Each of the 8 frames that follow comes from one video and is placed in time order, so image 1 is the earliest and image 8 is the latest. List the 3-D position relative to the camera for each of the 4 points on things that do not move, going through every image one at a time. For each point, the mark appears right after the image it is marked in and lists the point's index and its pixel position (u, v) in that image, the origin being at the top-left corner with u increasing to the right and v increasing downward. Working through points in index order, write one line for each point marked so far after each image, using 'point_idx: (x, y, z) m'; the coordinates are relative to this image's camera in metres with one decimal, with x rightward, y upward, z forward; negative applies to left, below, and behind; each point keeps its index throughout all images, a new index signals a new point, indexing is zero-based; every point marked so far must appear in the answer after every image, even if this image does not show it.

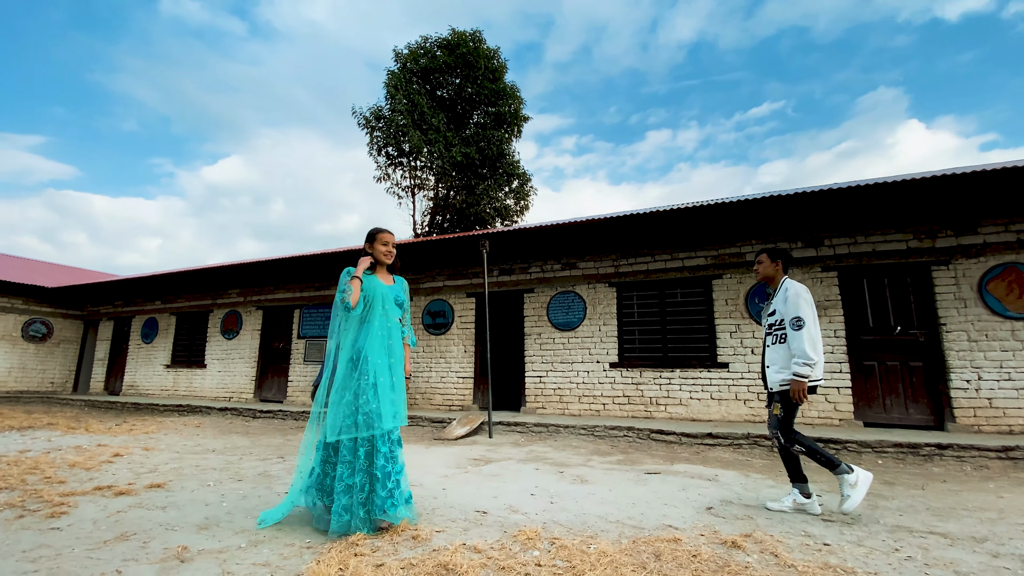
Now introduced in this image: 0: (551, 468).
0: (+0.3, -1.6, +4.4) m
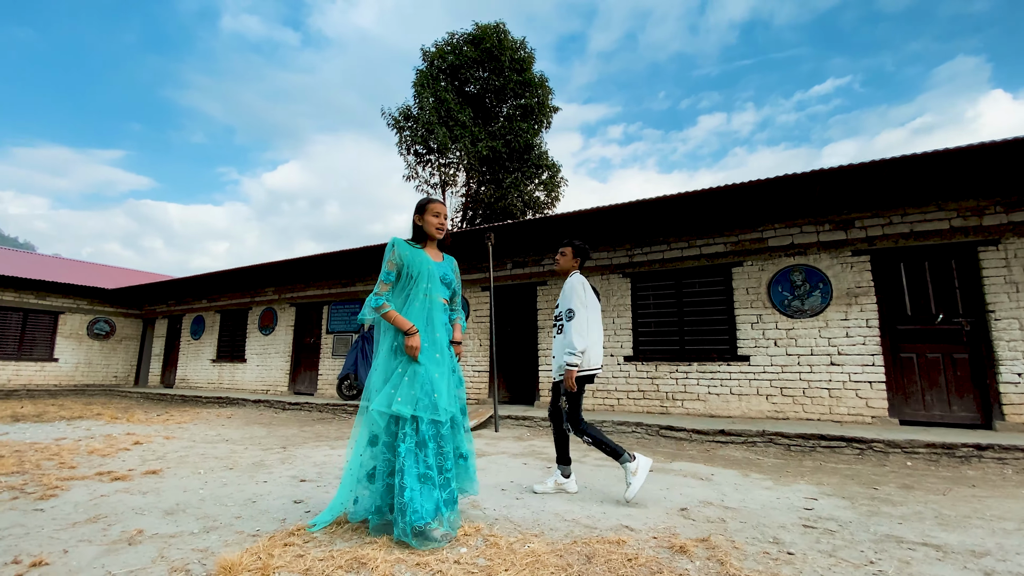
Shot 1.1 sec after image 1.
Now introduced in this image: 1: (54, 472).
0: (+0.2, -1.6, +4.3) m
1: (-3.5, -1.4, +3.6) m
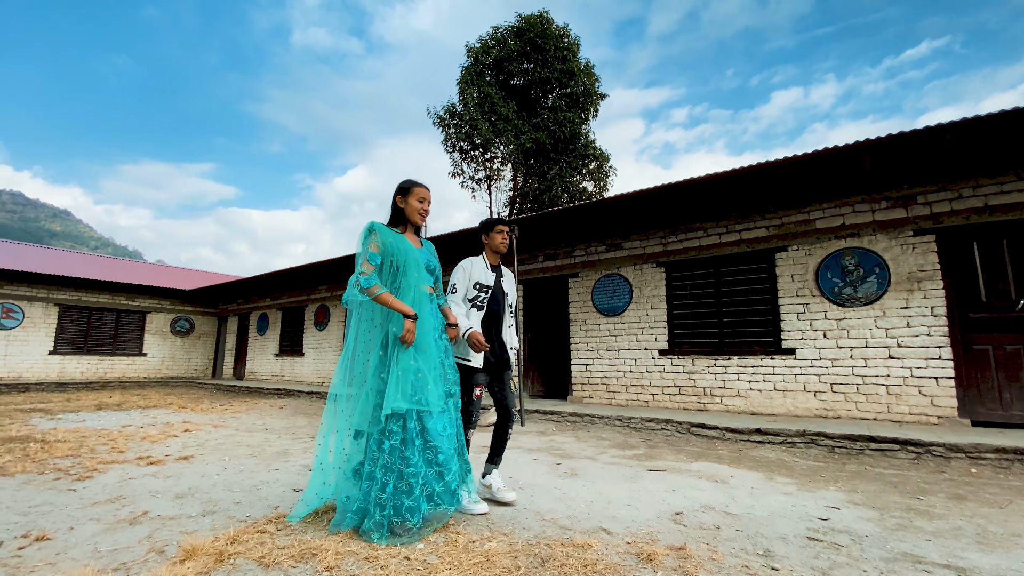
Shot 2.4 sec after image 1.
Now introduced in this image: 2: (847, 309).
0: (+0.3, -1.5, +4.2) m
1: (-3.4, -1.4, +4.0) m
2: (+3.7, -0.2, +5.3) m
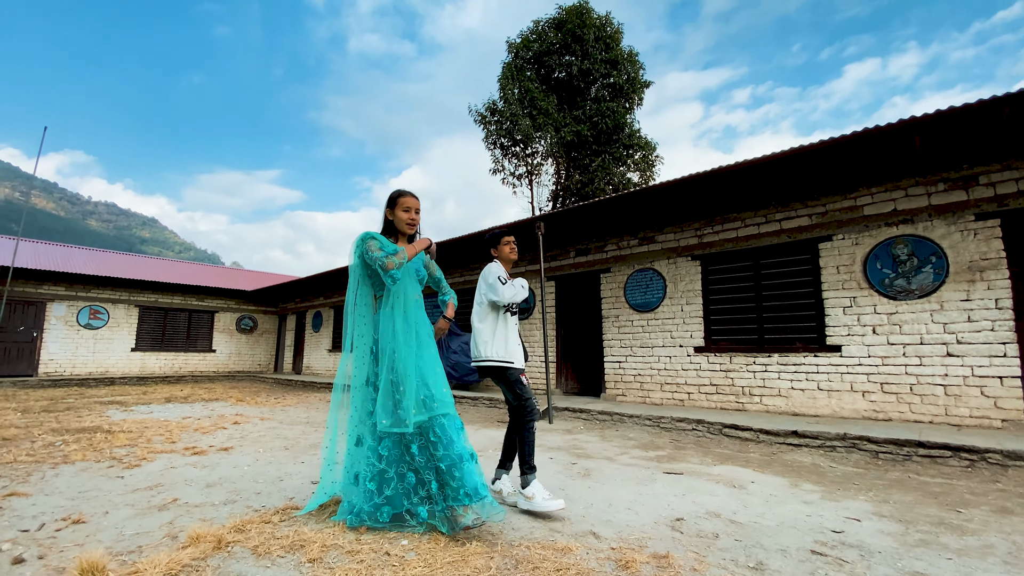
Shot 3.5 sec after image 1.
0: (+0.5, -1.5, +4.2) m
1: (-3.3, -1.4, +4.4) m
2: (+3.9, -0.1, +4.9) m
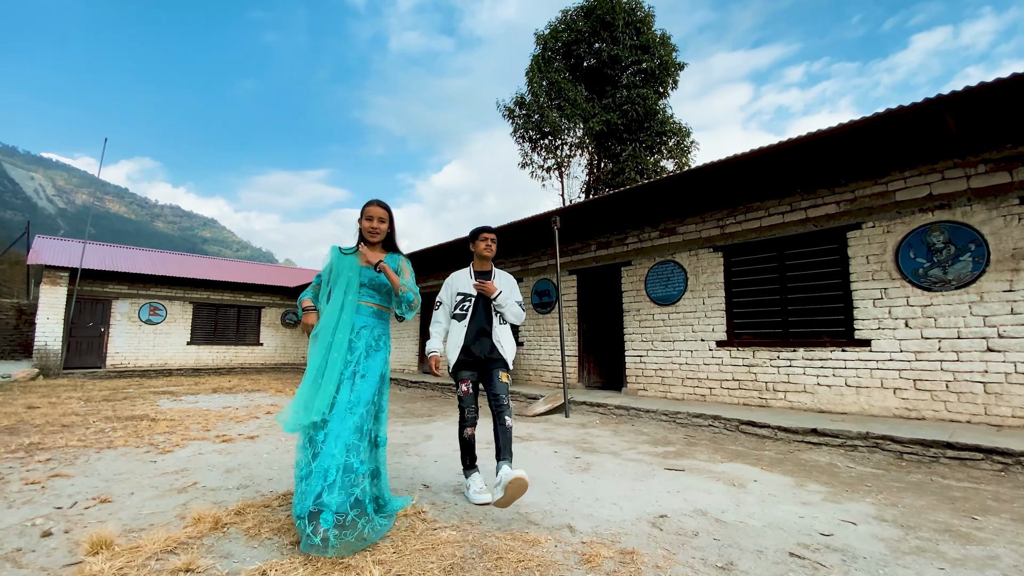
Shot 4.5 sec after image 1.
0: (+0.5, -1.4, +4.2) m
1: (-3.2, -1.4, +4.8) m
2: (+4.0, -0.1, +4.6) m
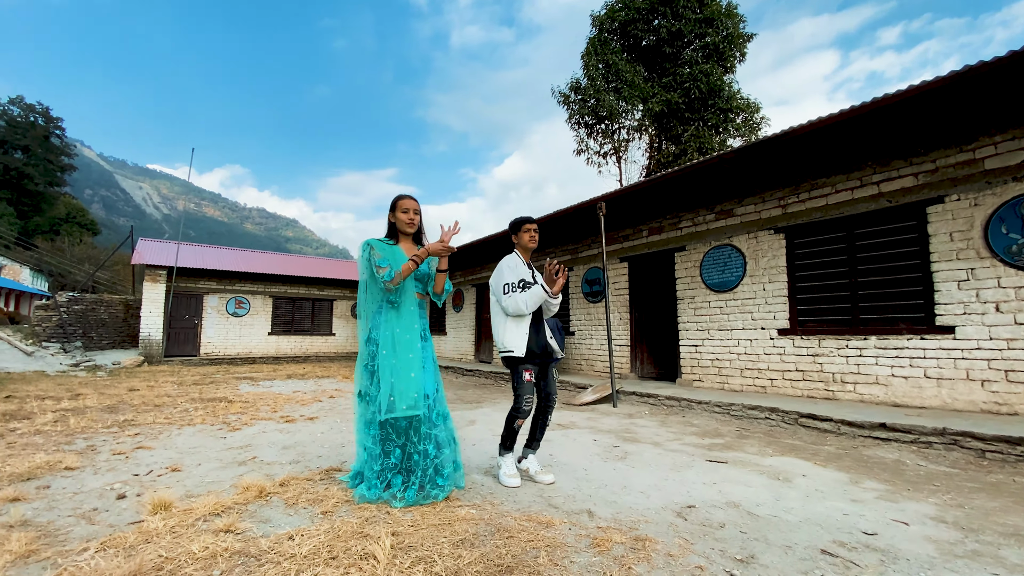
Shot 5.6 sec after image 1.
0: (+0.9, -1.3, +4.2) m
1: (-2.7, -1.4, +5.3) m
2: (+4.3, +0.1, +4.0) m
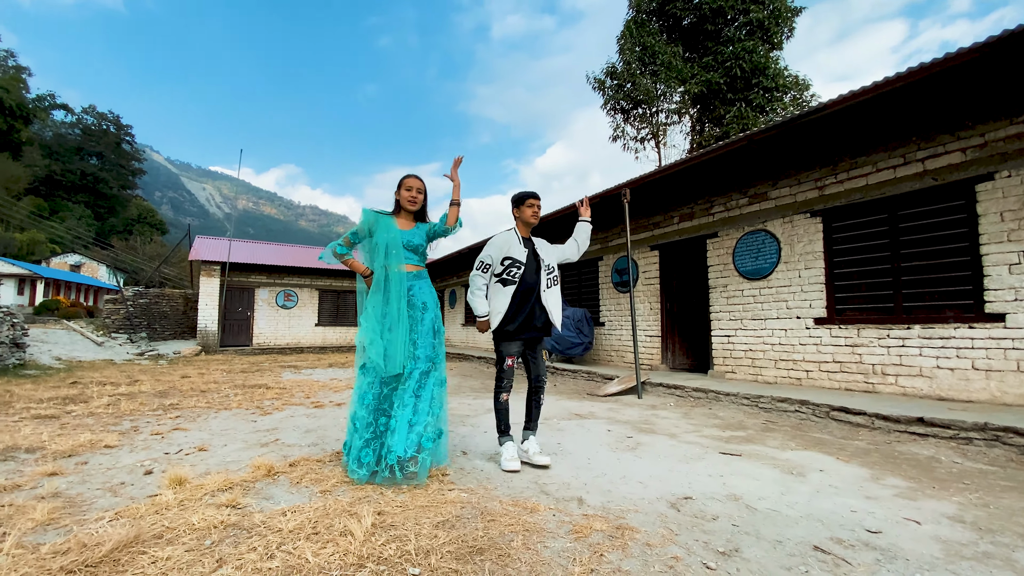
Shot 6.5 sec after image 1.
0: (+1.0, -1.2, +4.1) m
1: (-2.5, -1.3, +5.5) m
2: (+4.4, +0.2, +3.6) m
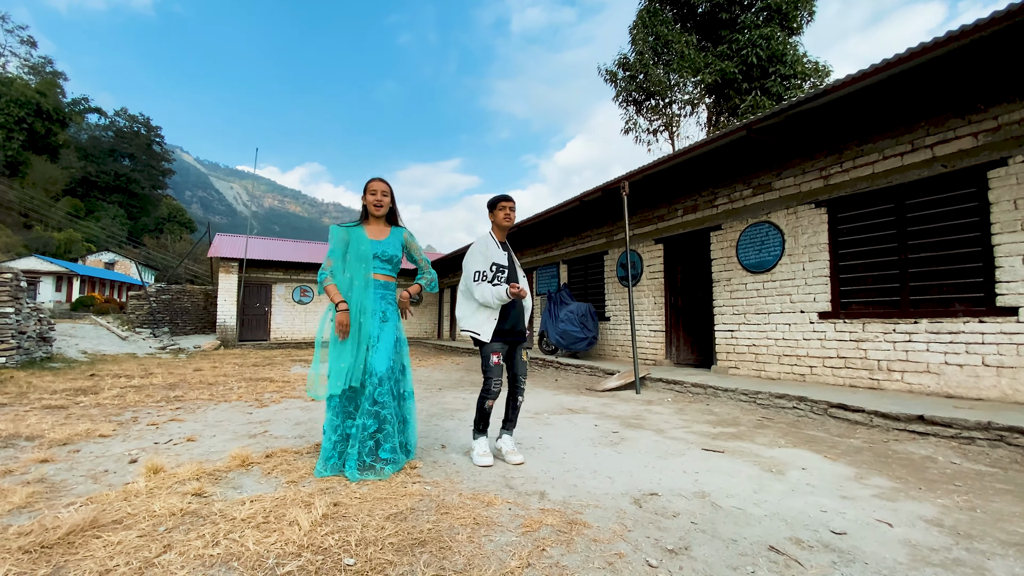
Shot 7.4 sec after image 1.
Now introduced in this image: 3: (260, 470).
0: (+0.9, -1.2, +4.1) m
1: (-2.5, -1.2, +5.6) m
2: (+4.2, +0.3, +3.4) m
3: (-1.4, -1.0, +2.8) m
